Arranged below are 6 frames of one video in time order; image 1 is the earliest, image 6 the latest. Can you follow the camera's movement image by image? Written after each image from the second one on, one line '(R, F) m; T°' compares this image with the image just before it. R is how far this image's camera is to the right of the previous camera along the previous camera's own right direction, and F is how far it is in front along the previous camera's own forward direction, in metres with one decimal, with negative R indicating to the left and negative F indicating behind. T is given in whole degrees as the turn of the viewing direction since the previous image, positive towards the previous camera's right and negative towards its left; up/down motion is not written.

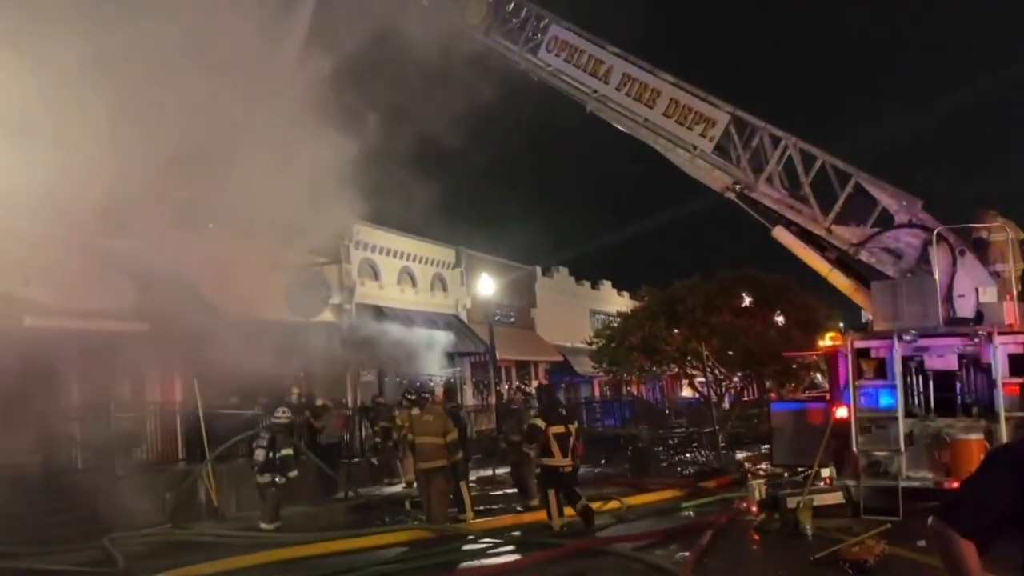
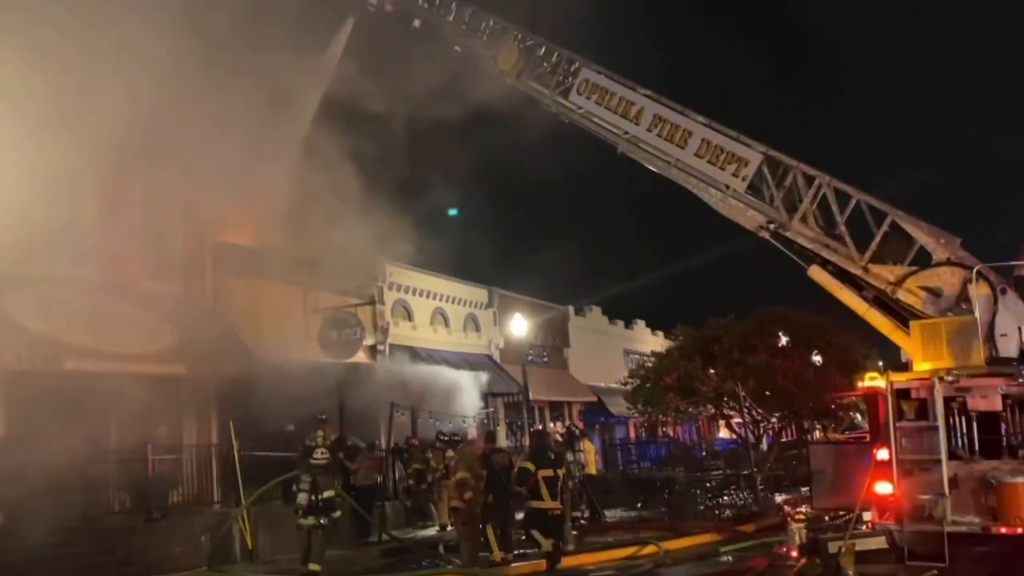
(0.0, 0.0) m; -2°
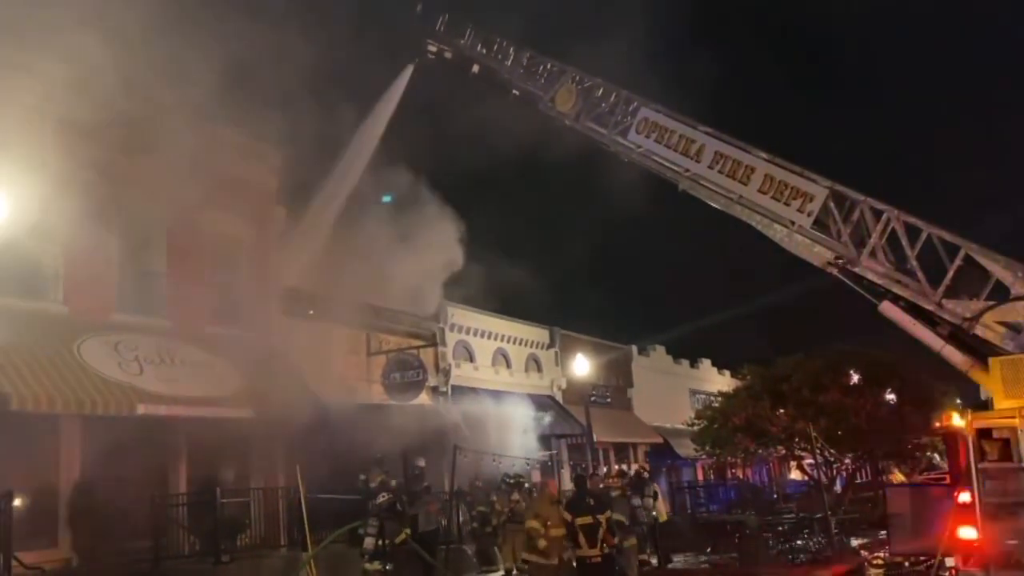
(0.0, 0.0) m; -4°
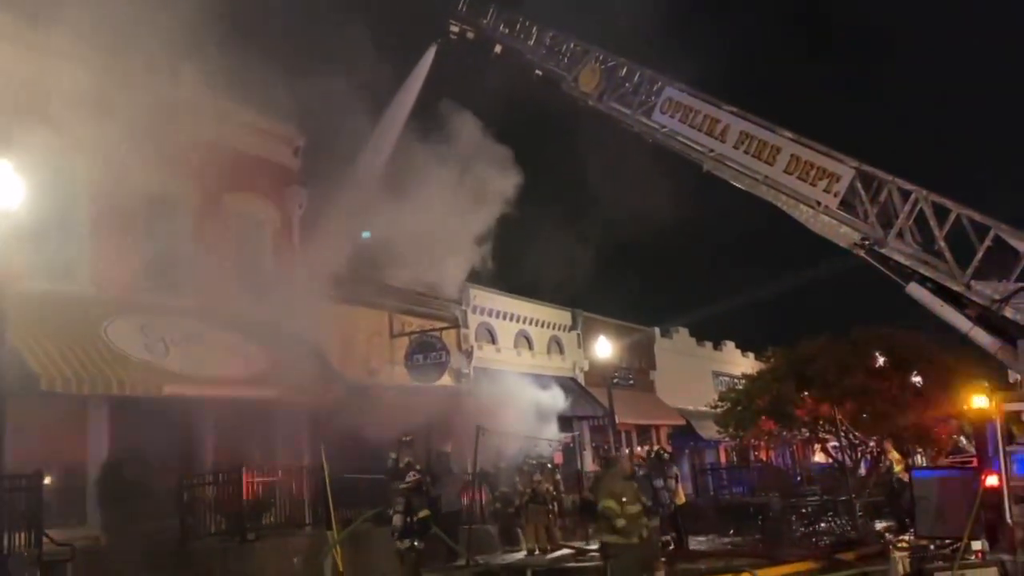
(0.0, 0.0) m; -1°
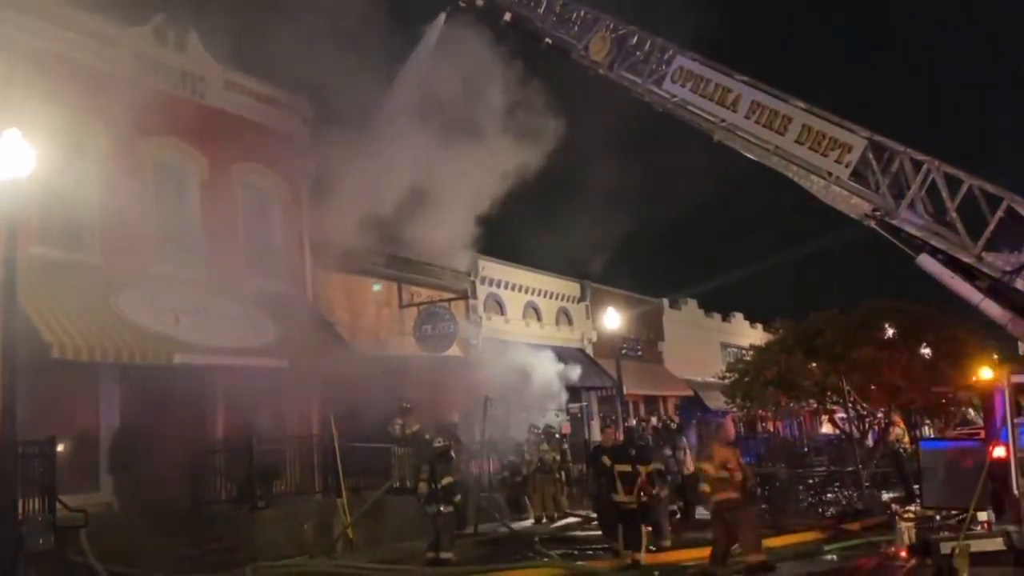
(0.0, 0.0) m; -1°
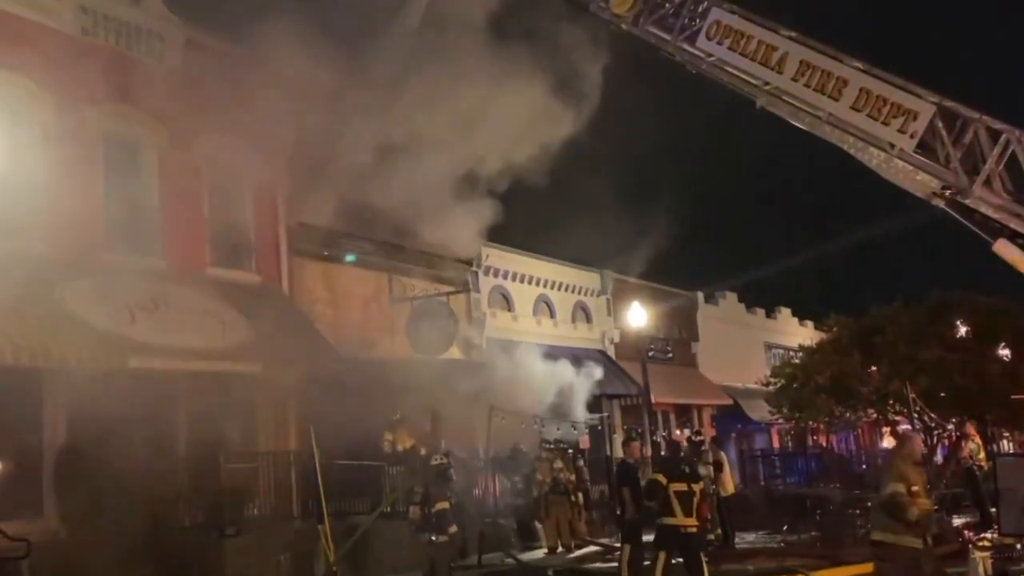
(-0.1, +1.5) m; 0°
